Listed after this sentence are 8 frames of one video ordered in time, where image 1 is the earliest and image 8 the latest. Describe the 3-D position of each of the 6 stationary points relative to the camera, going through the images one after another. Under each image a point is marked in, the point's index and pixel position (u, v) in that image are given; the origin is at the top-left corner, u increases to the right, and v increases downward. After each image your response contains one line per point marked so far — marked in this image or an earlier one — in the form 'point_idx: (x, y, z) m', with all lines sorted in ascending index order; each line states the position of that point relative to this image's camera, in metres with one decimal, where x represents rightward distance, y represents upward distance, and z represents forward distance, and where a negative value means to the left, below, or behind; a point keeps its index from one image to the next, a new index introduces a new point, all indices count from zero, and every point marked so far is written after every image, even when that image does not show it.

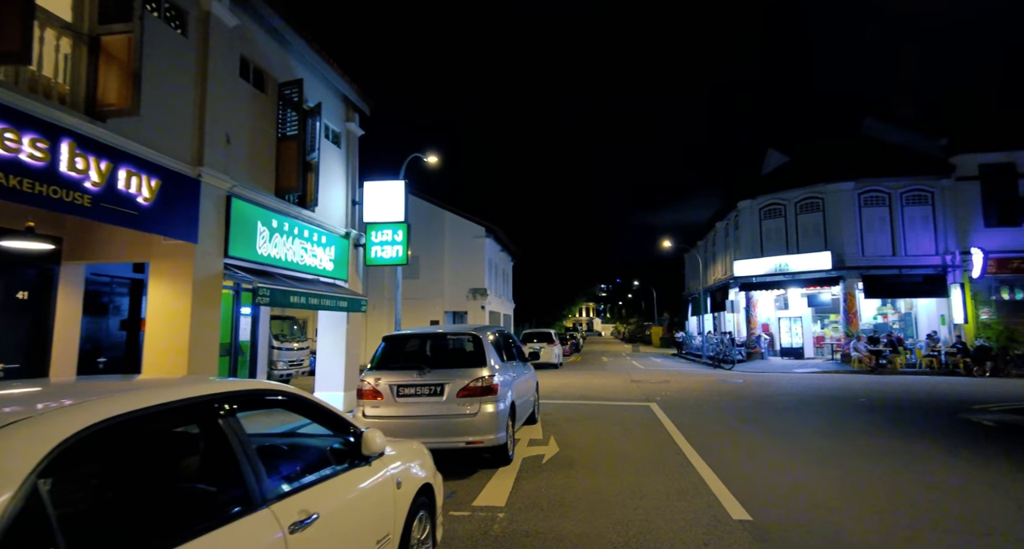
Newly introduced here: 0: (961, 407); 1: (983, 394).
0: (+10.2, -3.1, +11.9) m
1: (+12.7, -3.3, +14.1) m
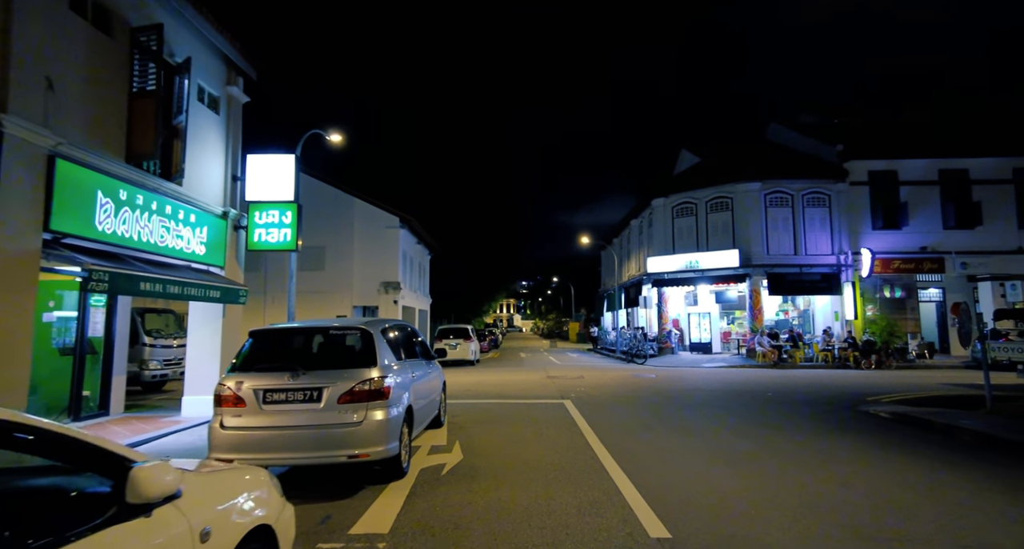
0: (+8.1, -3.0, +12.3) m
1: (+10.3, -3.2, +14.9) m
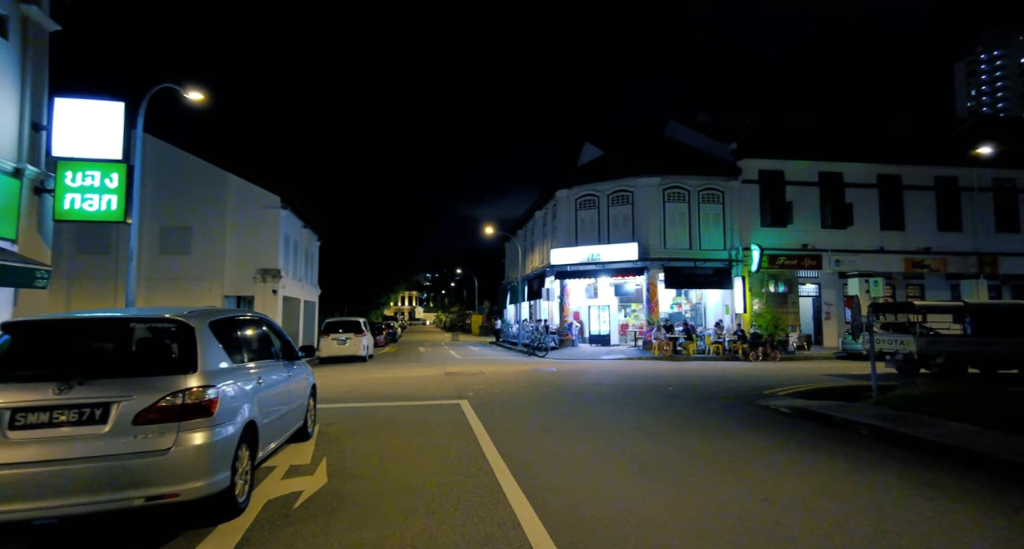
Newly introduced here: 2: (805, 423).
0: (+5.6, -2.9, +12.3) m
1: (+7.3, -3.0, +15.2) m
2: (+5.2, -2.6, +9.3) m
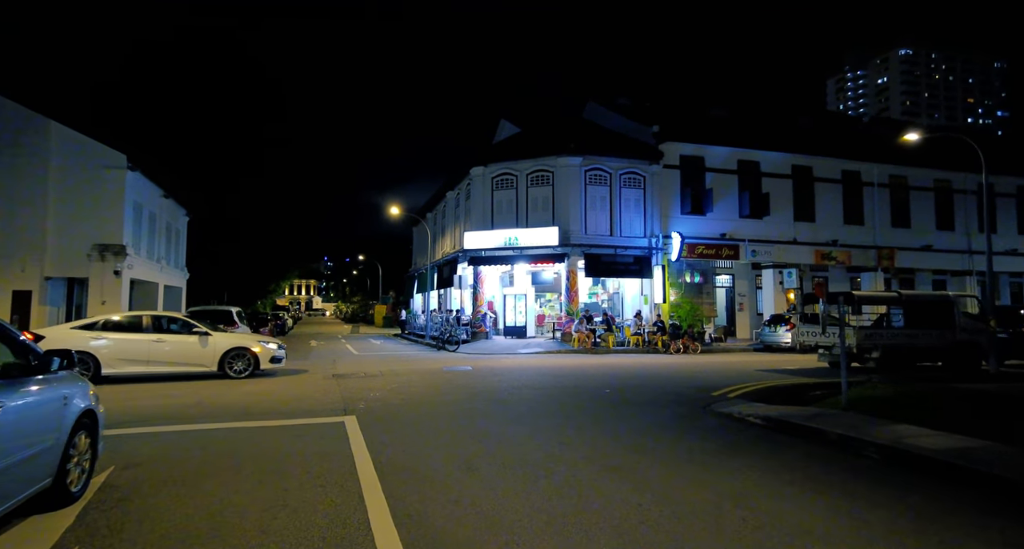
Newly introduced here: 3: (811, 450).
0: (+3.8, -2.5, +10.5) m
1: (+5.0, -2.6, +13.7) m
2: (+3.9, -2.3, +7.5) m
3: (+4.0, -2.3, +7.0) m
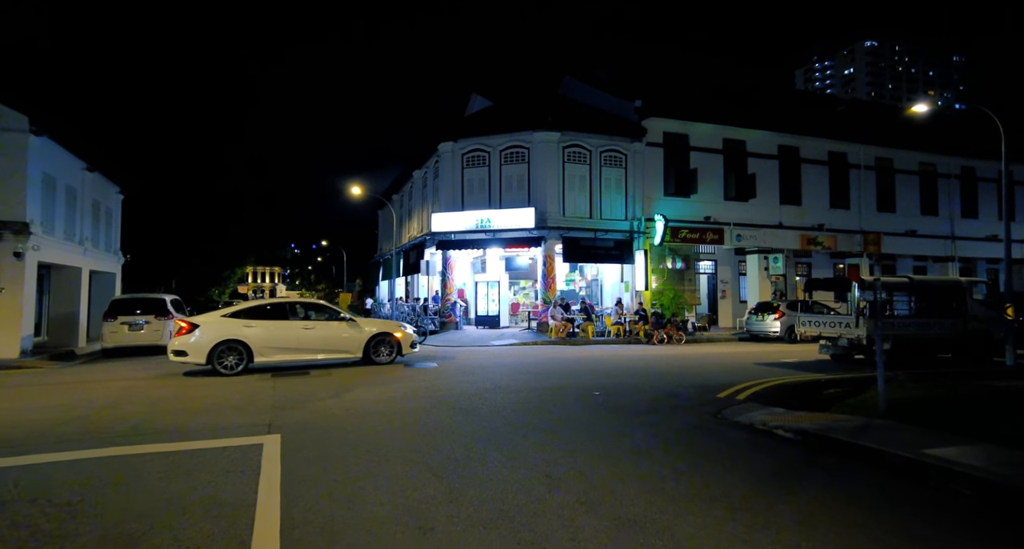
0: (+3.3, -2.2, +8.9) m
1: (+4.4, -2.3, +12.1) m
2: (+3.6, -2.1, +5.9) m
3: (+3.7, -2.1, +5.4) m
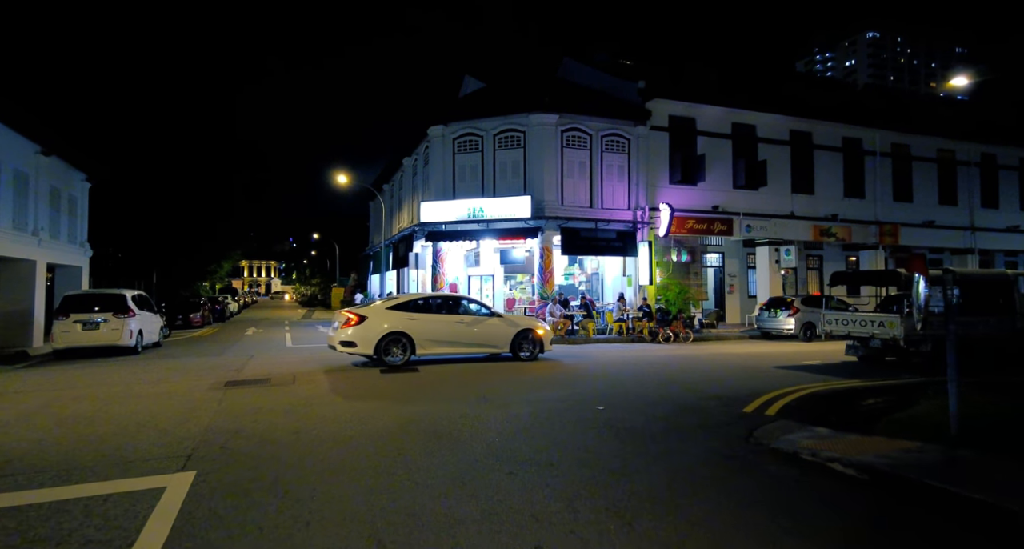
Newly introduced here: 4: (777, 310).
0: (+3.2, -2.1, +7.4) m
1: (+4.2, -2.1, +10.7) m
2: (+3.4, -2.0, +4.4) m
3: (+3.6, -2.0, +4.0) m
4: (+9.9, -1.3, +19.6) m
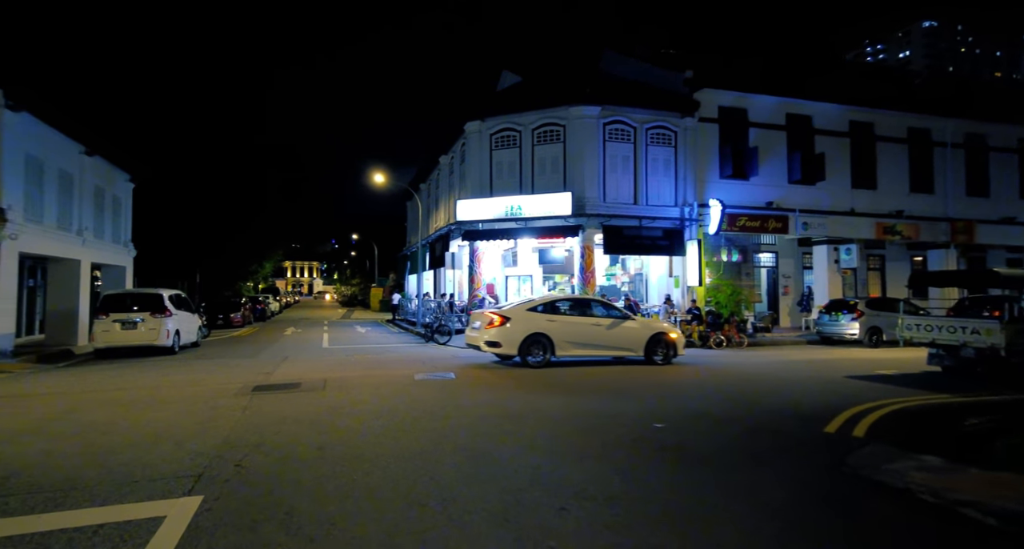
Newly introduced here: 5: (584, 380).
0: (+3.8, -2.1, +6.4) m
1: (+5.0, -2.1, +9.6) m
2: (+3.8, -2.0, +3.4) m
3: (+3.9, -2.0, +2.9) m
4: (+11.3, -1.3, +18.1) m
5: (+0.9, -2.1, +10.5) m
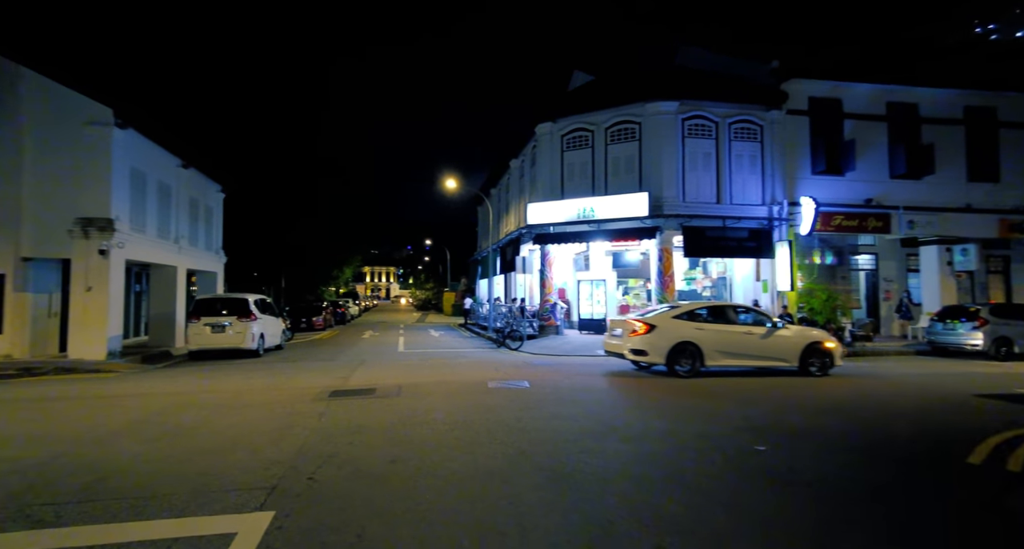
0: (+4.7, -2.1, +5.3) m
1: (+6.3, -2.2, +8.3) m
2: (+4.3, -2.0, +2.3) m
3: (+4.3, -2.0, +1.8) m
4: (+13.6, -1.4, +15.9) m
5: (+2.3, -2.2, +9.7) m
